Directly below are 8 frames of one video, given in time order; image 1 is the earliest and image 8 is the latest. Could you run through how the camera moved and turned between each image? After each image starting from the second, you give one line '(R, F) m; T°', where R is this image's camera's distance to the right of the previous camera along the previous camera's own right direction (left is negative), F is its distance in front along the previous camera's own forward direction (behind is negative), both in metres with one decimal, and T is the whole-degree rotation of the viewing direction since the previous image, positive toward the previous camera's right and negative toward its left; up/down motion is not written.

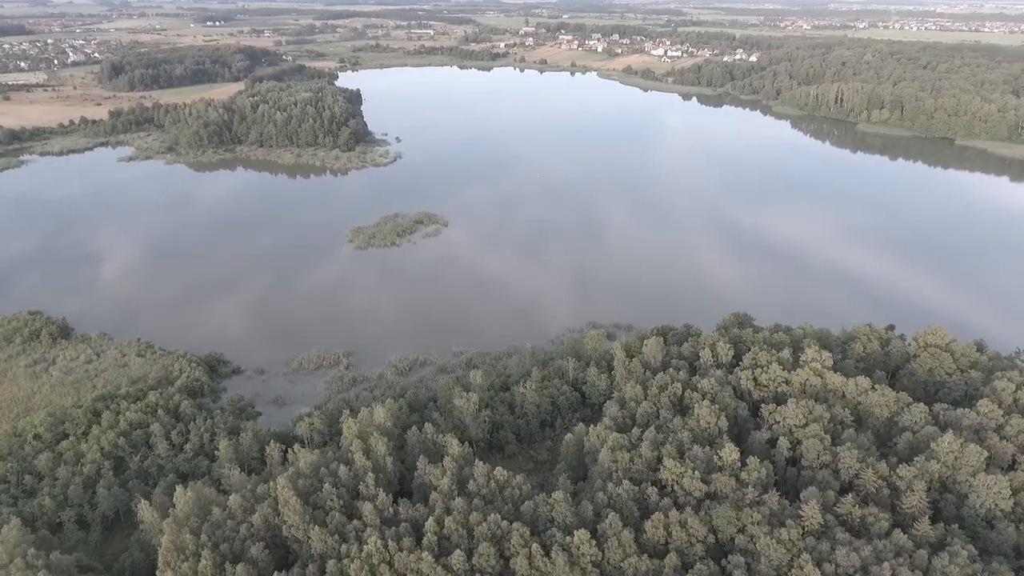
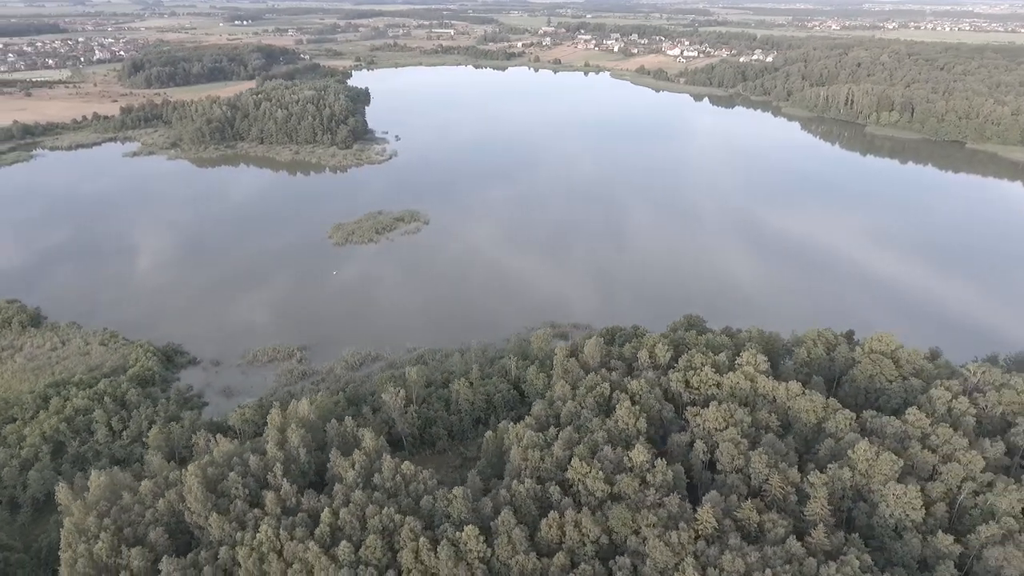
(+3.5, 0.0) m; -2°
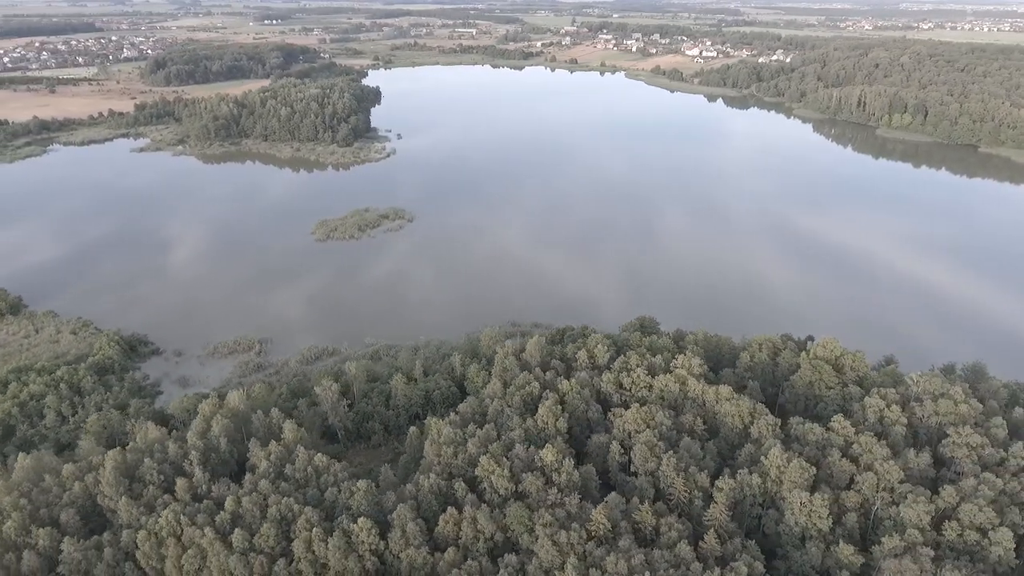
(+3.5, 0.0) m; -2°
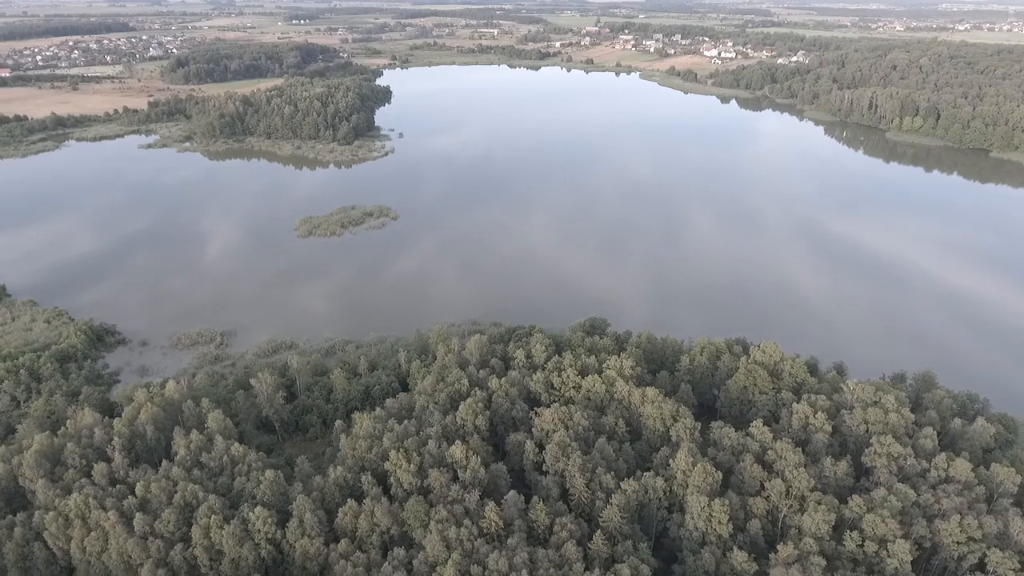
(+3.5, 0.0) m; -2°
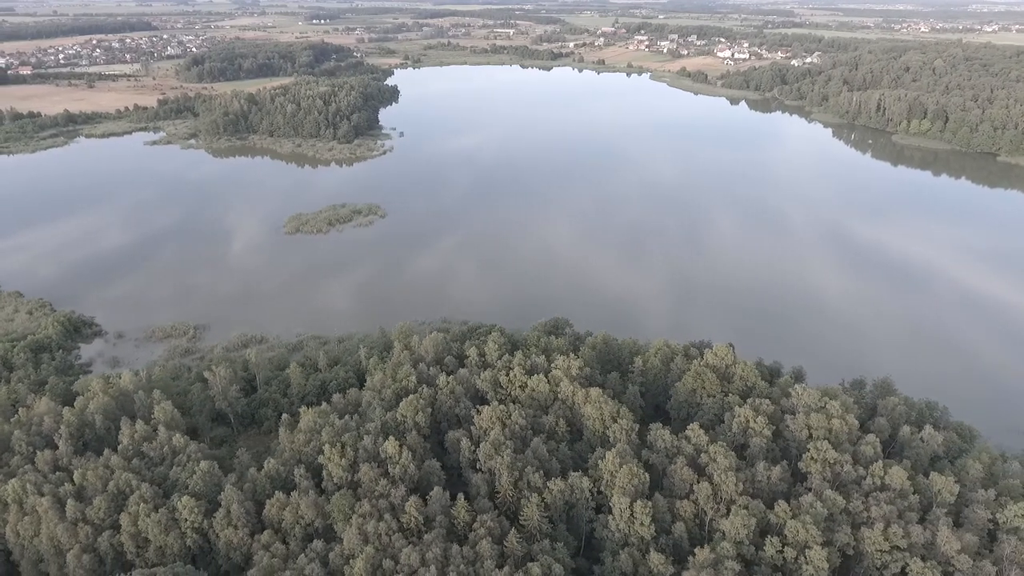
(+2.6, 0.0) m; -2°
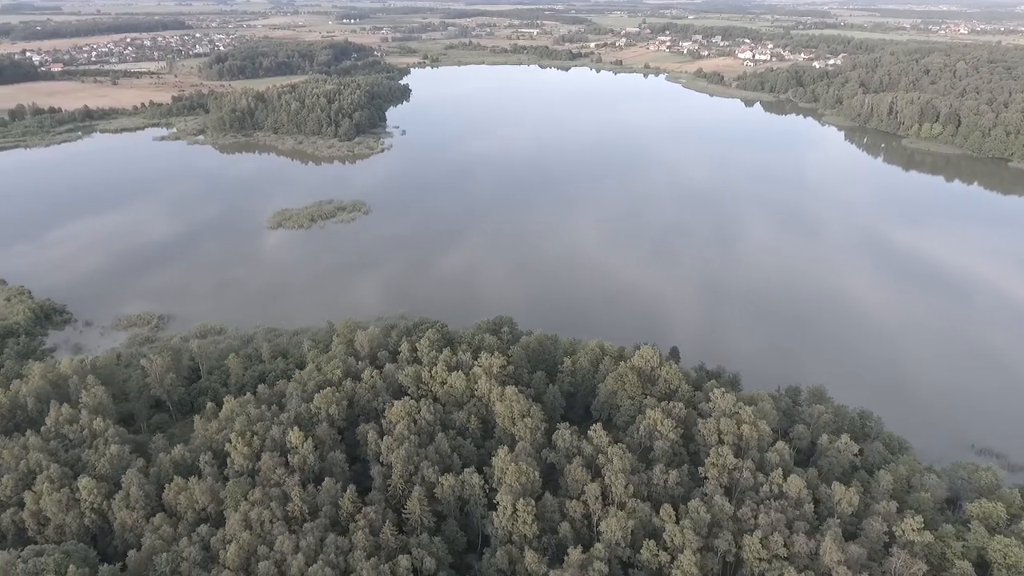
(+3.9, 0.0) m; -3°
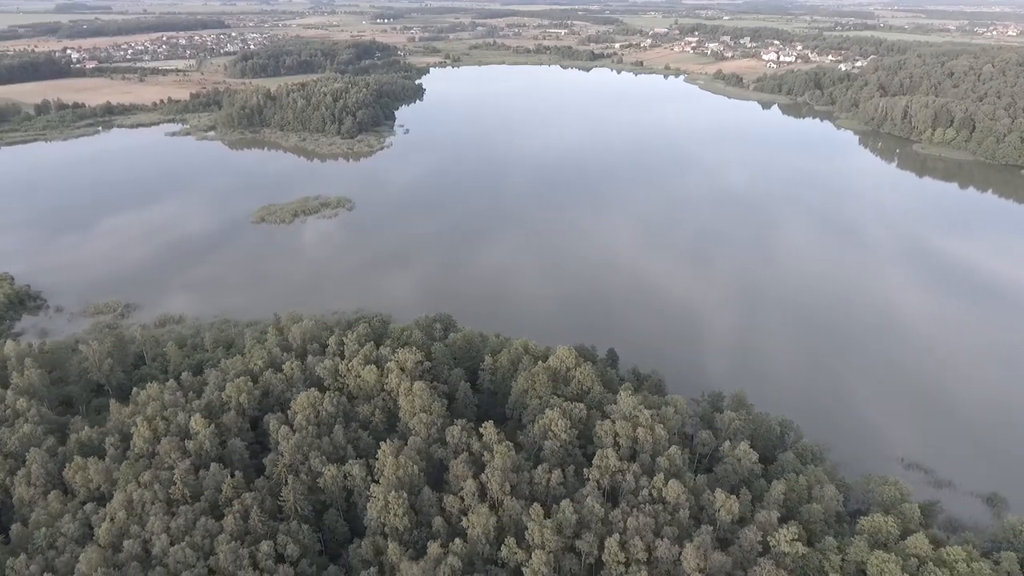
(+4.3, 0.0) m; -3°
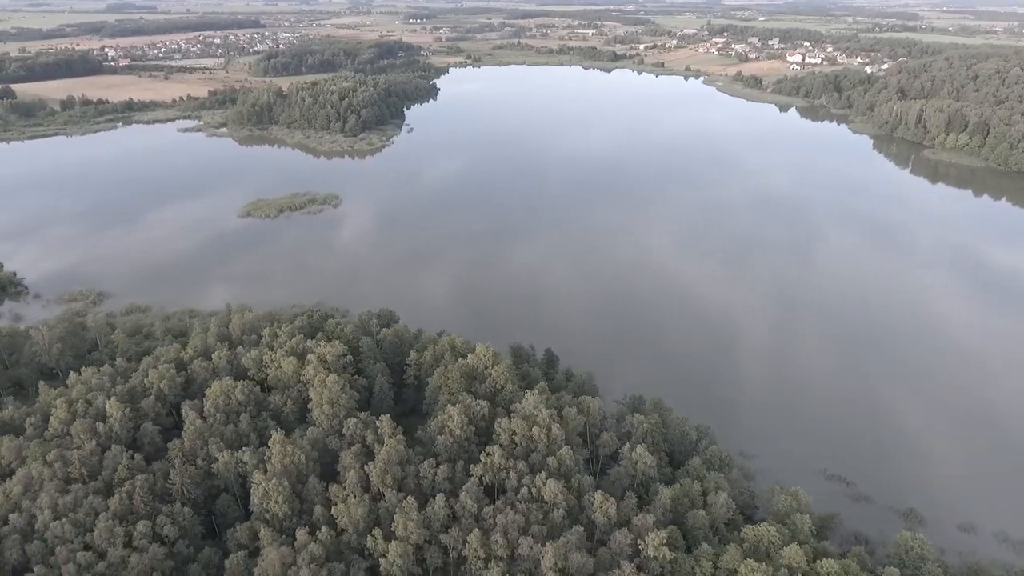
(+4.3, -0.1) m; -3°
